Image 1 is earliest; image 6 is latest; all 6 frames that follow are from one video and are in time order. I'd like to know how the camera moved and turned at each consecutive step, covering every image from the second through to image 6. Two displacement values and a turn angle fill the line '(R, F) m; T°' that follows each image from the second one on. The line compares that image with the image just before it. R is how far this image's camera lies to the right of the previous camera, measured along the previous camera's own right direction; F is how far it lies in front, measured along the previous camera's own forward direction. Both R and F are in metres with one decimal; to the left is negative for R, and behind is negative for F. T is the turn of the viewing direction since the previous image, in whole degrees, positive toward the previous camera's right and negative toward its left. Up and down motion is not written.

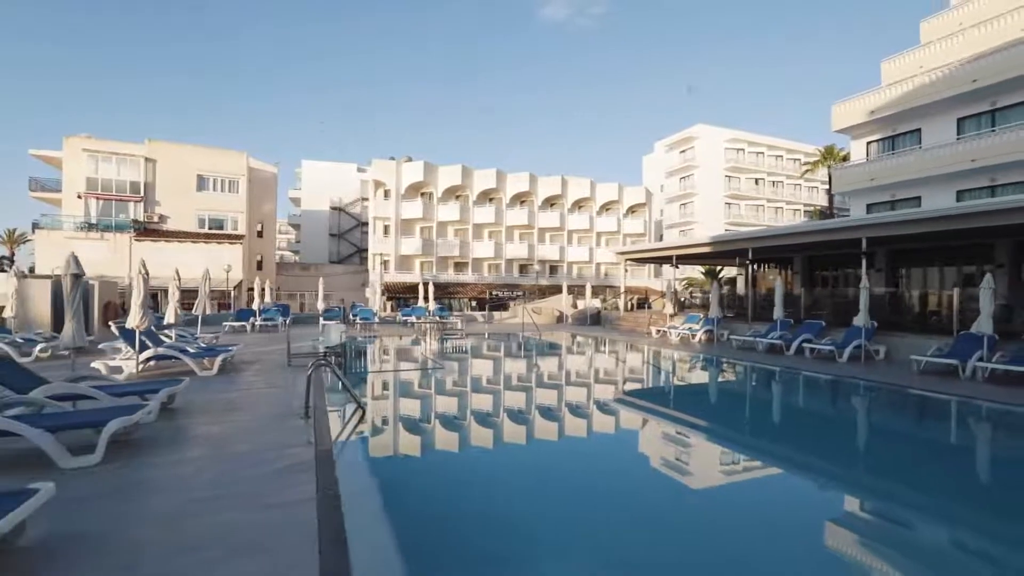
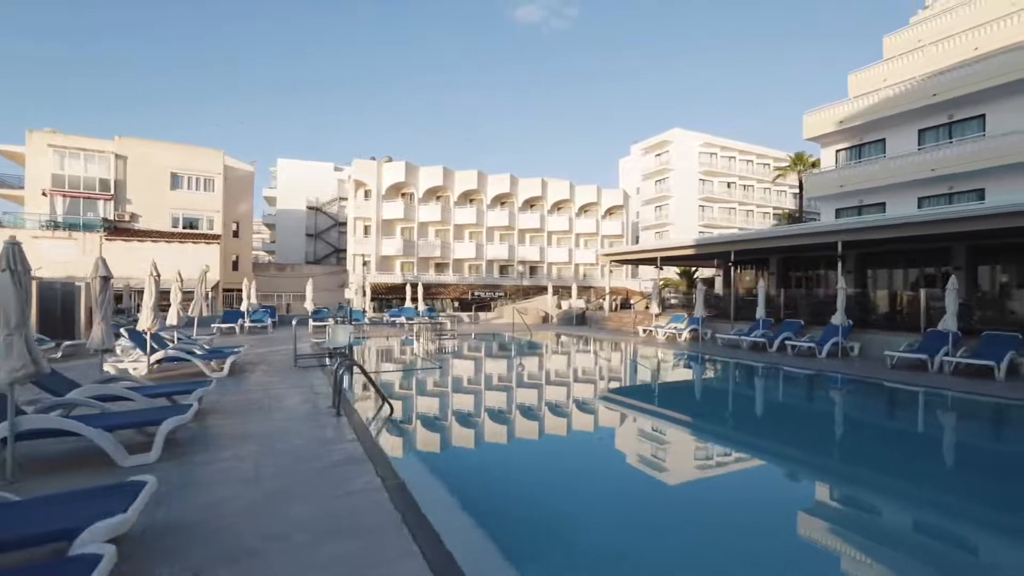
(-0.7, -0.4) m; +3°
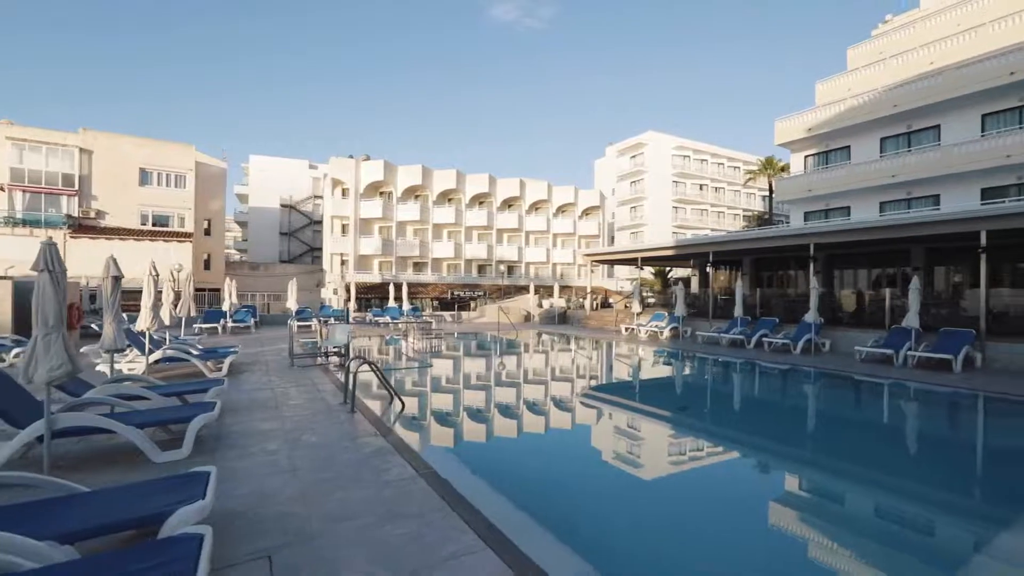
(-0.5, -0.3) m; +3°
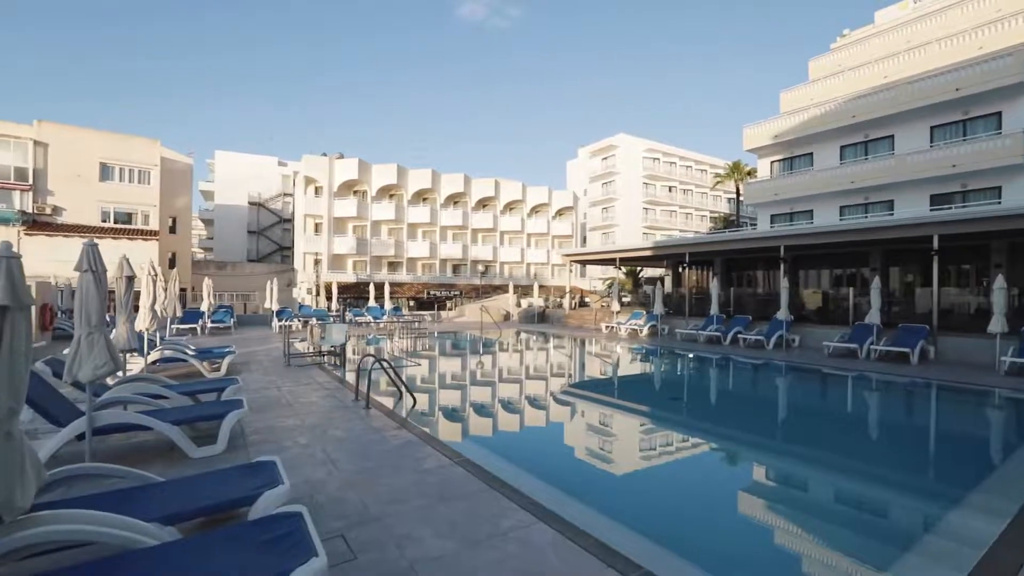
(-0.6, -0.3) m; +4°
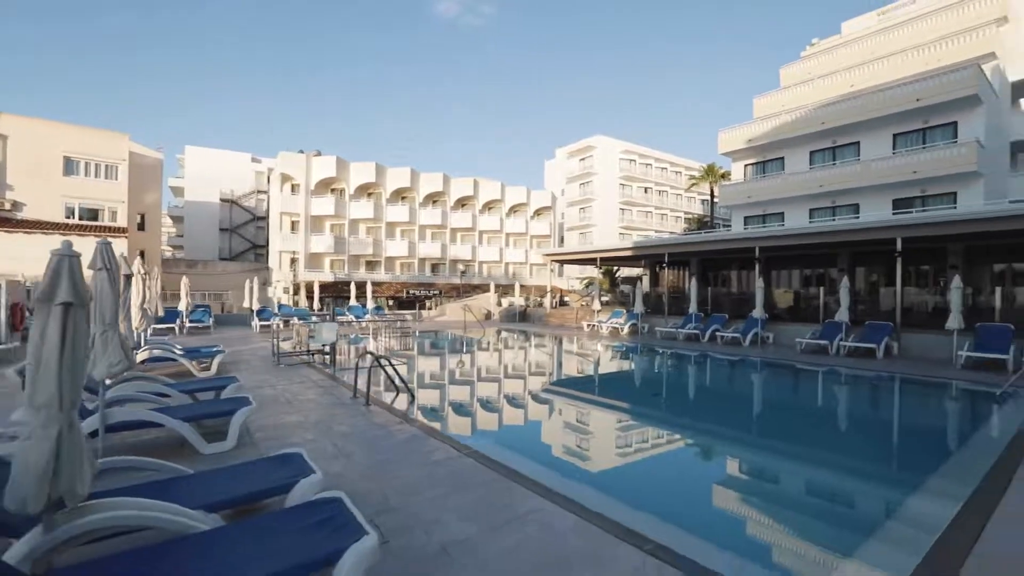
(-0.3, -0.2) m; +3°
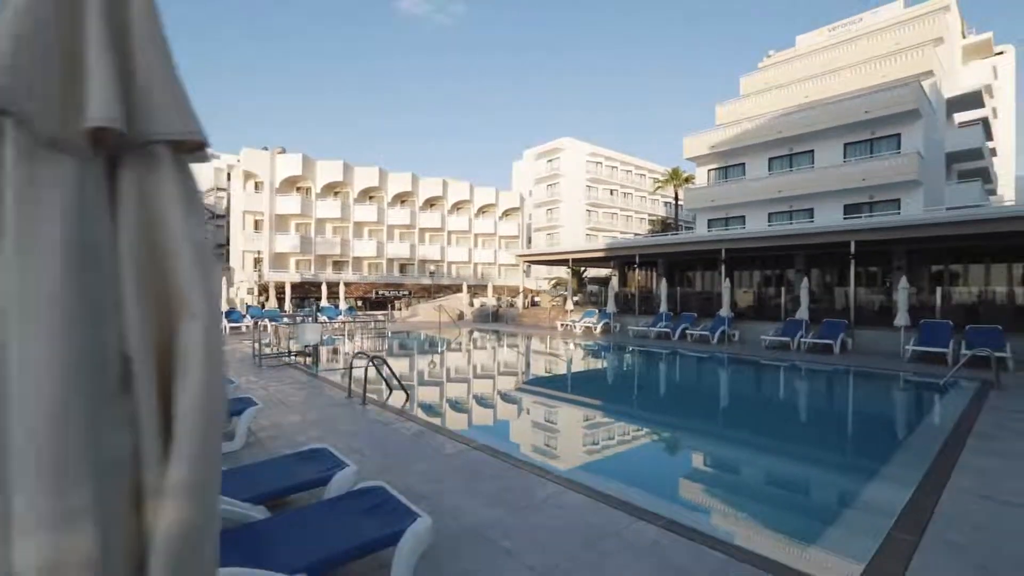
(-0.5, -0.2) m; +4°
